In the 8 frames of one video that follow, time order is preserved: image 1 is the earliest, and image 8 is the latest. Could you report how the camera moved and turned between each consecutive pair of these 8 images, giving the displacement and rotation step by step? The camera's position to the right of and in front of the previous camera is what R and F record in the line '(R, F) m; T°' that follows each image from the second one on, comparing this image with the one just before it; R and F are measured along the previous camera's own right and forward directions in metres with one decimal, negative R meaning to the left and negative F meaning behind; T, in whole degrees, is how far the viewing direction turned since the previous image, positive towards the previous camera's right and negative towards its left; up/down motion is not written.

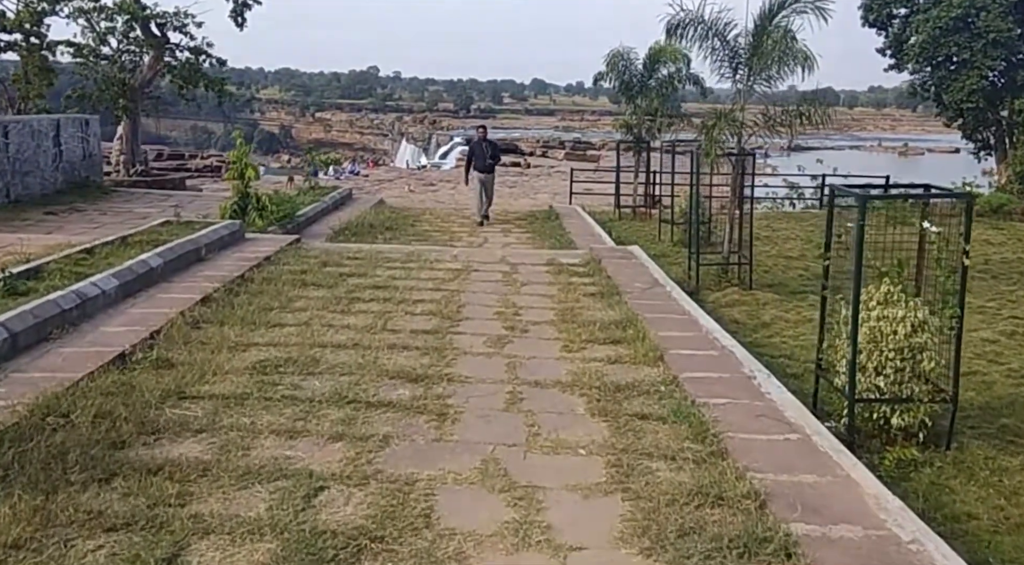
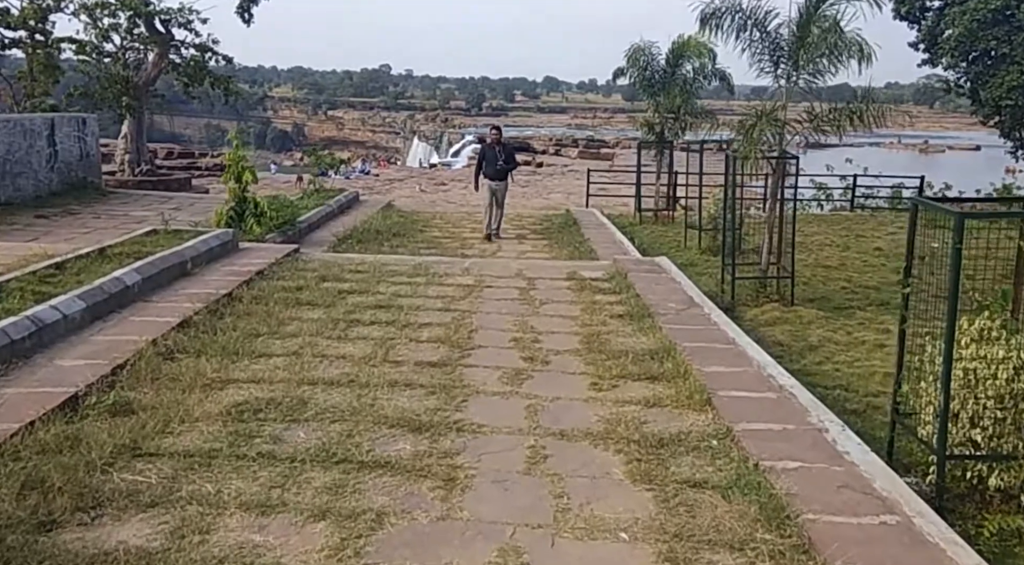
(0.0, +0.7) m; -1°
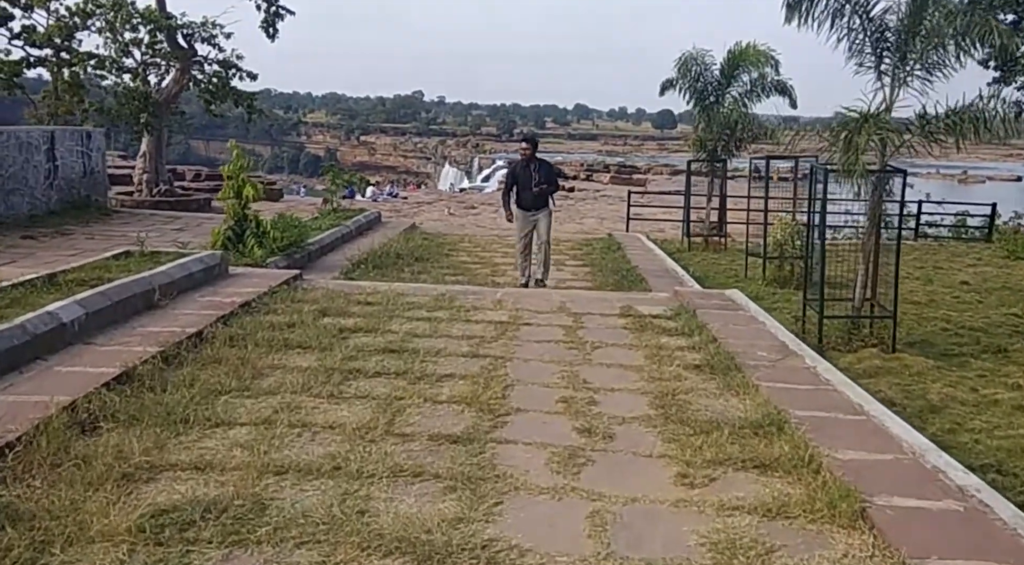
(-0.1, +1.3) m; -2°
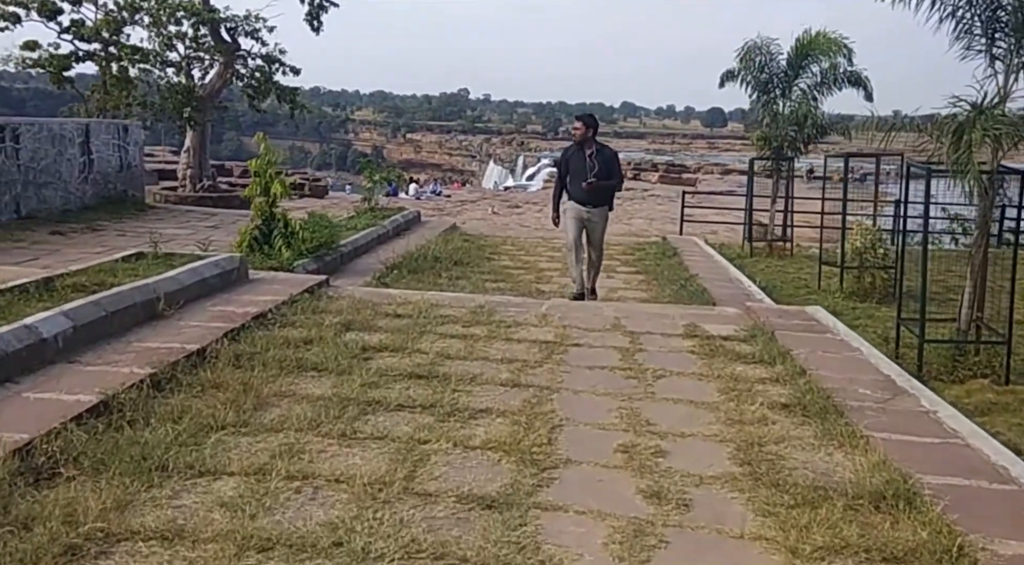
(0.0, +0.7) m; -3°
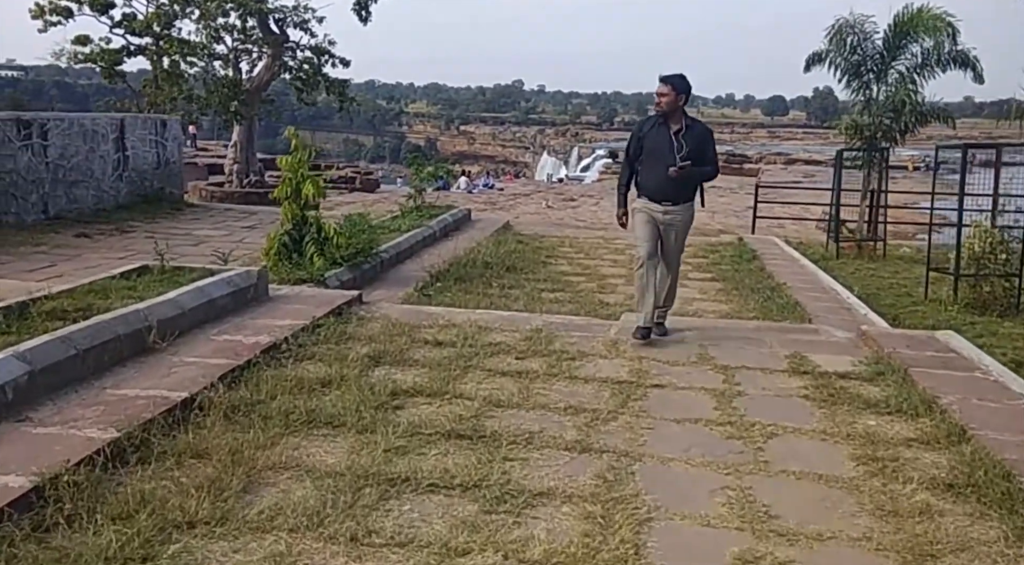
(0.0, +0.9) m; -3°
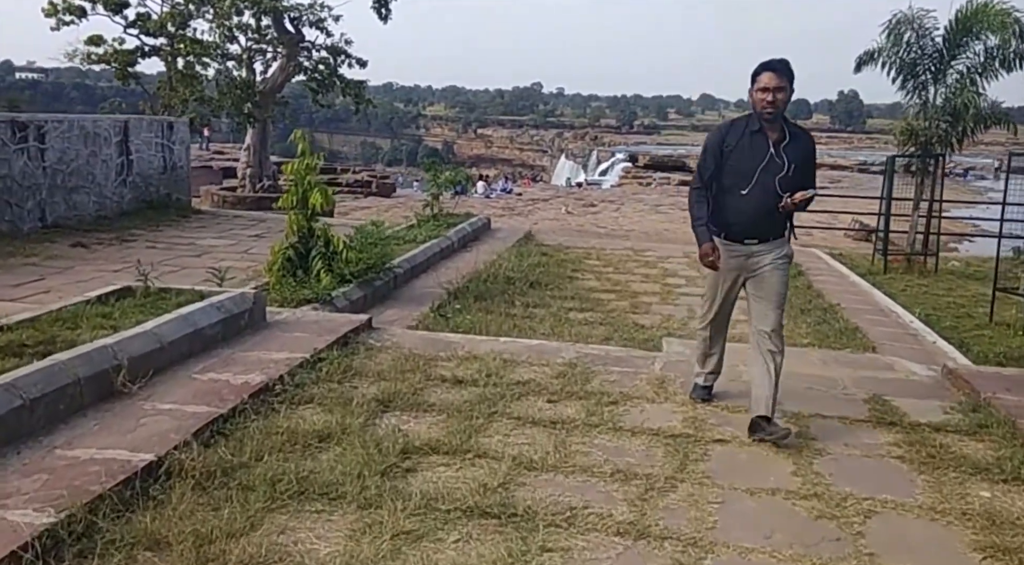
(-0.1, +0.6) m; -1°
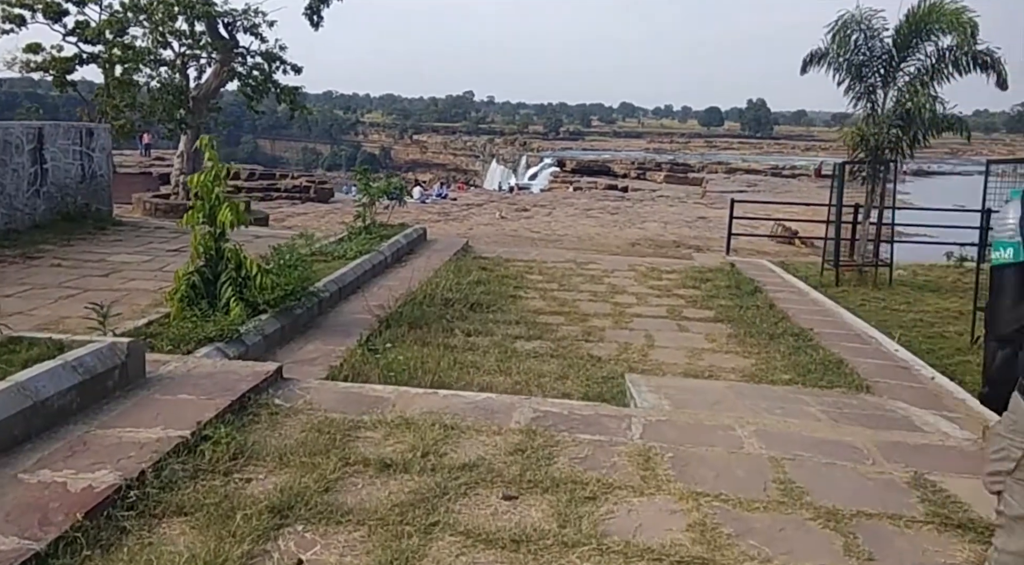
(0.0, +0.9) m; +3°
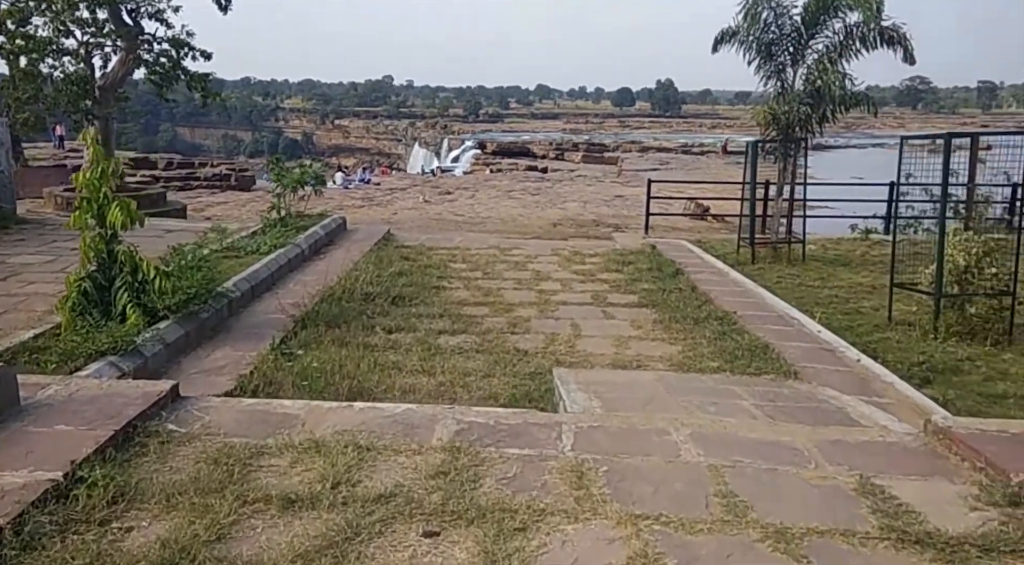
(0.0, +0.3) m; +4°
